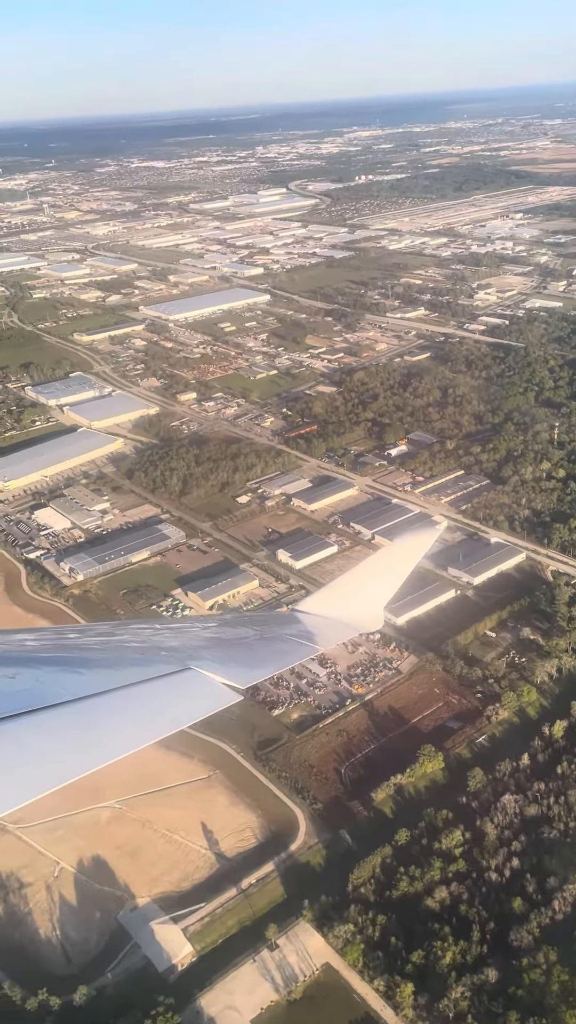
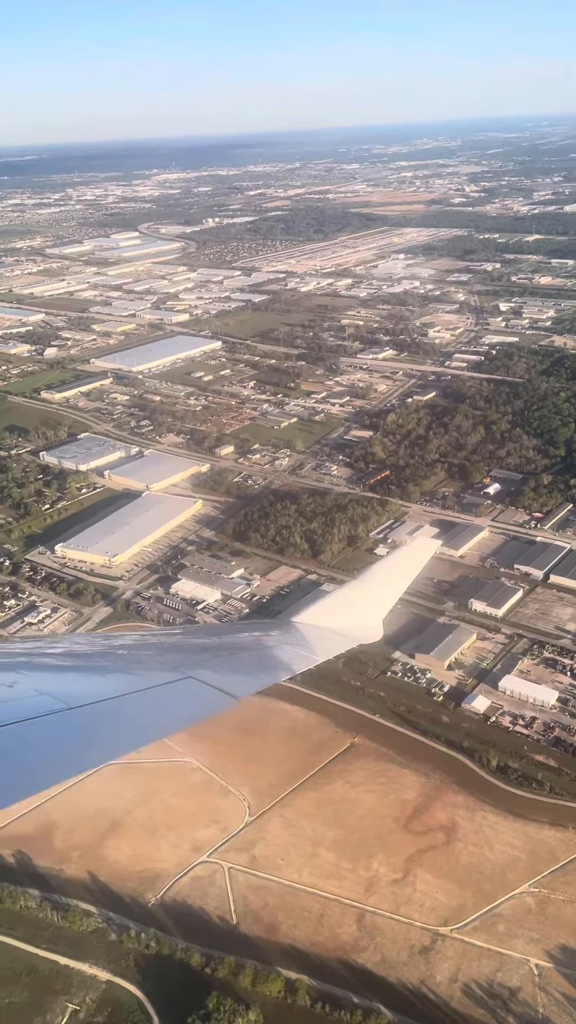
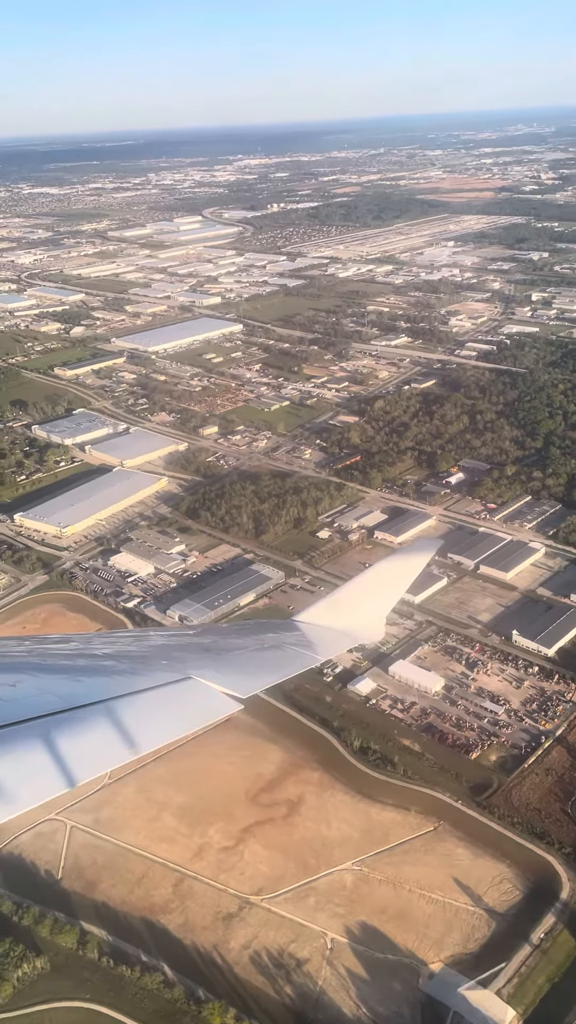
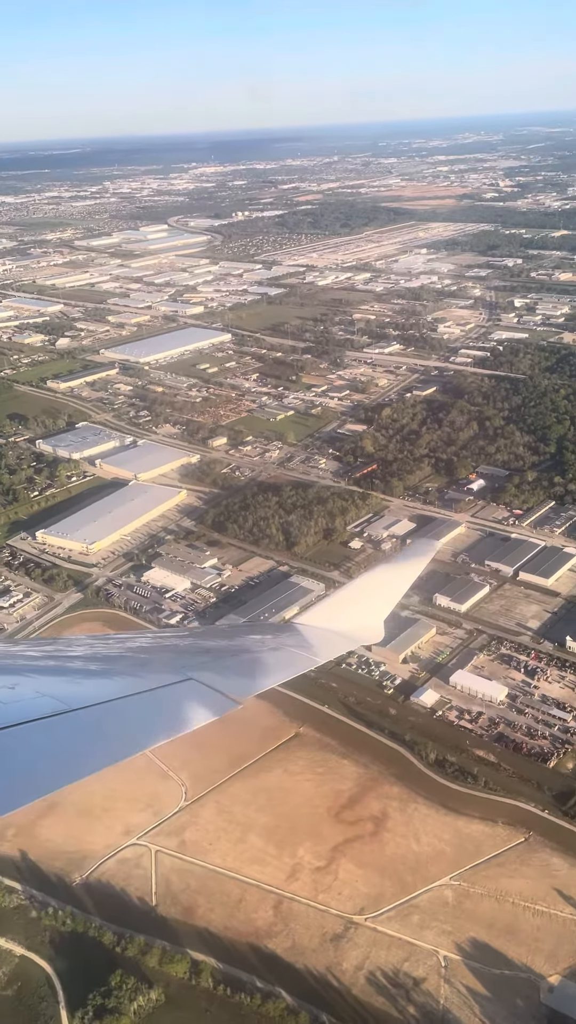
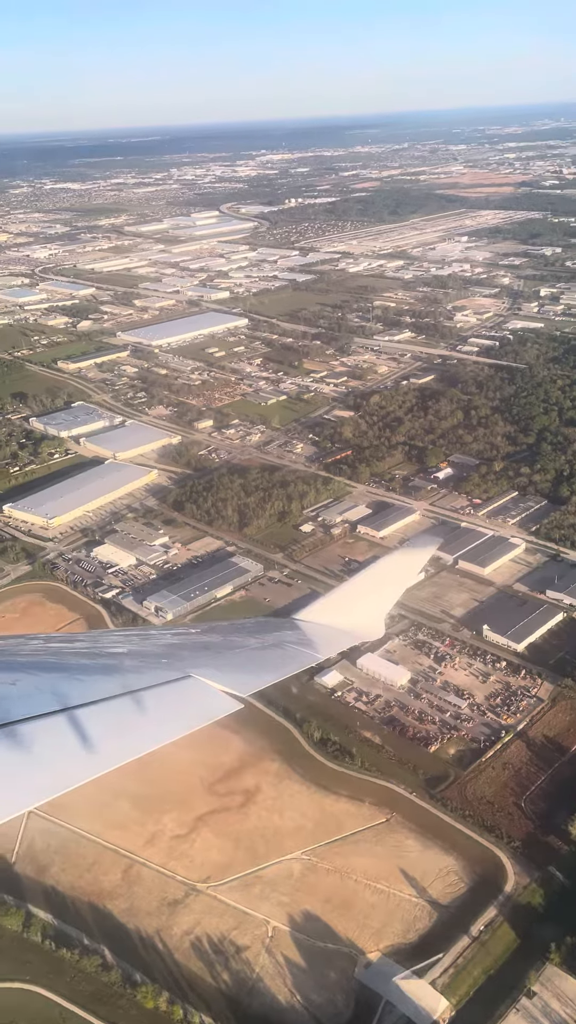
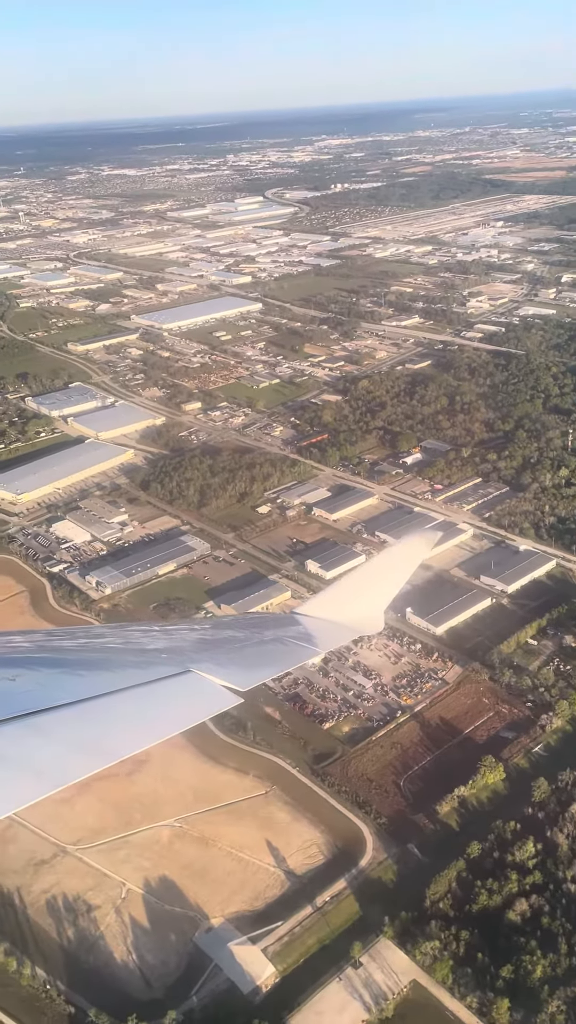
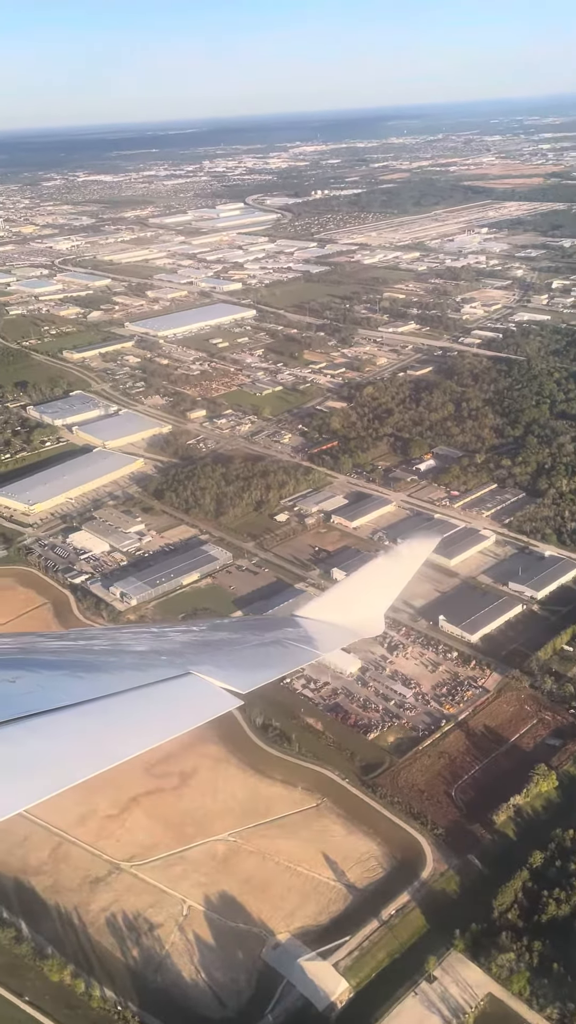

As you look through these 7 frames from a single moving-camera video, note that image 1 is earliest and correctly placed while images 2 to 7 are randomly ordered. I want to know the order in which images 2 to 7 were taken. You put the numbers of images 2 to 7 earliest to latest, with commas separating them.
6, 7, 5, 3, 4, 2
